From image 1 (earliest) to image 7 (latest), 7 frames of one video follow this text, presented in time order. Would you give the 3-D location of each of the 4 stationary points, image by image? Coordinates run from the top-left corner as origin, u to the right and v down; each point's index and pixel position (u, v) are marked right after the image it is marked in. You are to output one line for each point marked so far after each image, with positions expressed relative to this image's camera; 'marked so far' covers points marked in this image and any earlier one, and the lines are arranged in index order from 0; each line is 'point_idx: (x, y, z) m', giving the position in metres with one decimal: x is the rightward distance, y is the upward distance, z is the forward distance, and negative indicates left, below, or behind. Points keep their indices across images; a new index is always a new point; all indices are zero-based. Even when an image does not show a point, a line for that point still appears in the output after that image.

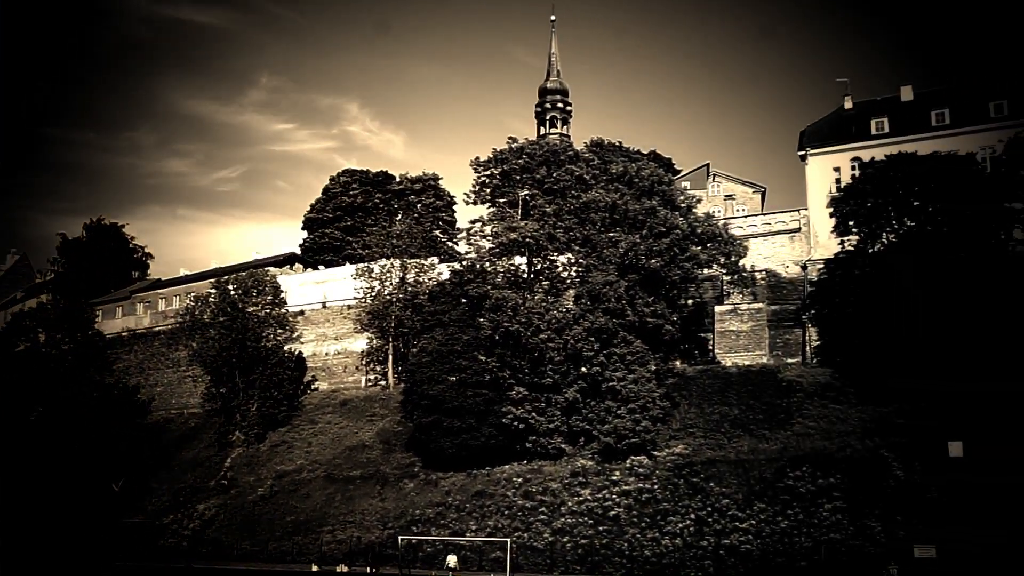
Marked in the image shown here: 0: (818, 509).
0: (+5.7, -4.0, +18.5) m
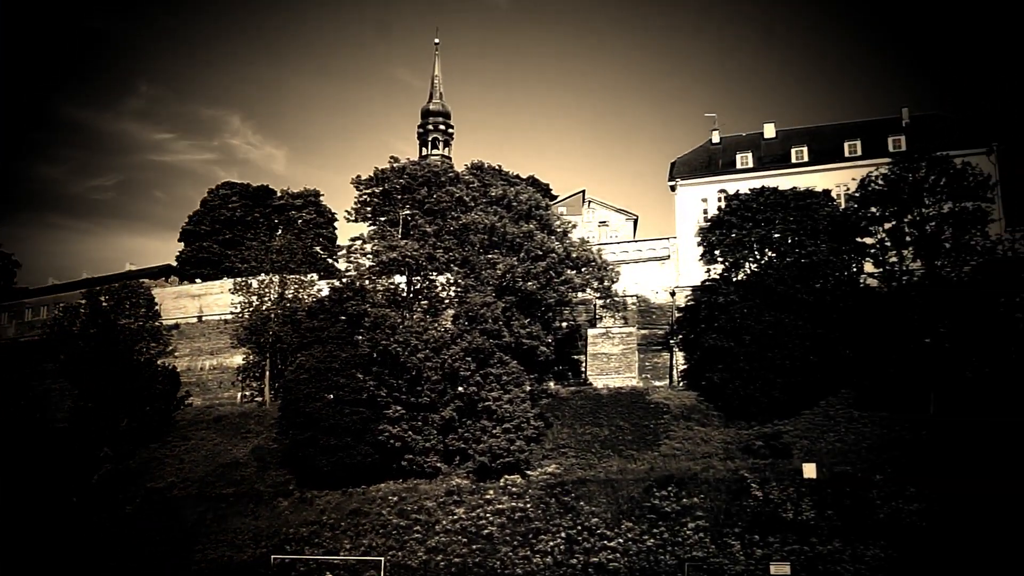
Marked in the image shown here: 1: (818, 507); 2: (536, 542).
0: (+3.3, -4.5, +19.2) m
1: (+5.8, -4.2, +19.3) m
2: (+0.5, -4.9, +19.5) m
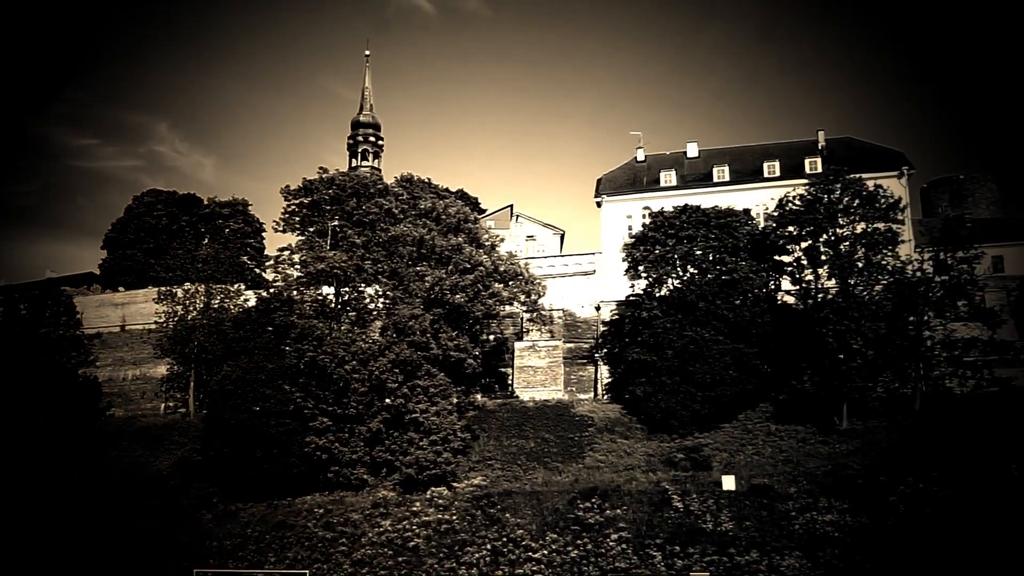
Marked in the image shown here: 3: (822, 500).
0: (+1.8, -4.8, +19.4) m
1: (+4.3, -4.5, +19.7) m
2: (-1.0, -5.2, +19.6) m
3: (+6.0, -4.3, +20.2) m
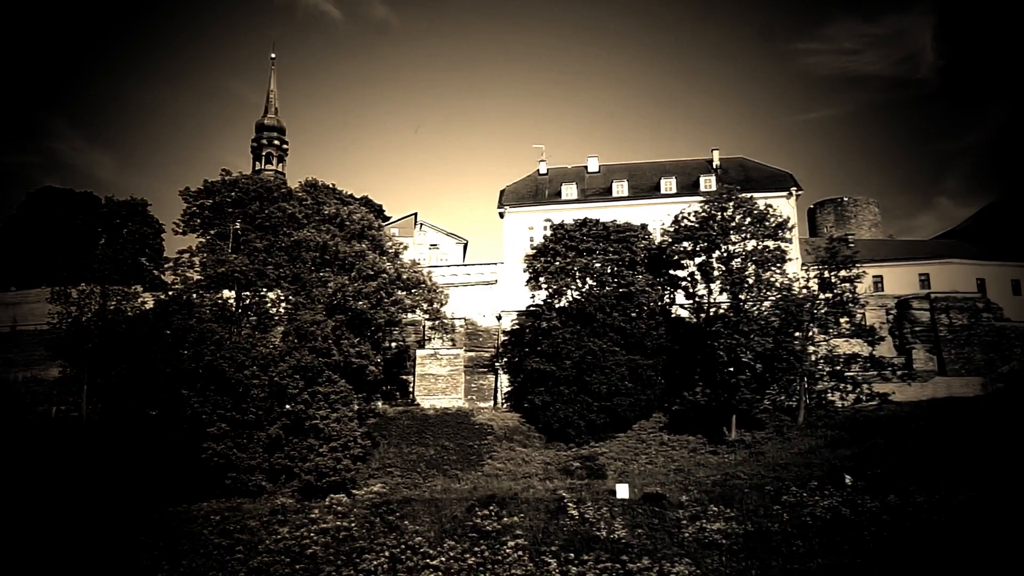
0: (-0.2, -5.0, +19.6) m
1: (+2.3, -4.8, +20.1) m
2: (-3.0, -5.3, +19.6) m
3: (+3.9, -4.5, +20.7) m
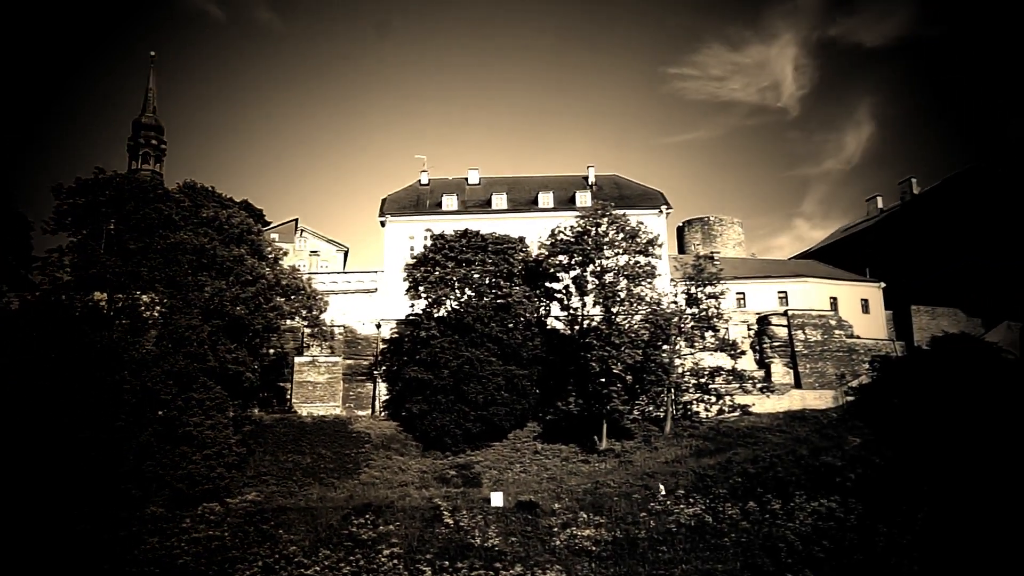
0: (-2.7, -5.2, +19.7) m
1: (-0.3, -5.0, +20.4) m
2: (-5.4, -5.4, +19.3) m
3: (+1.3, -4.8, +21.2) m
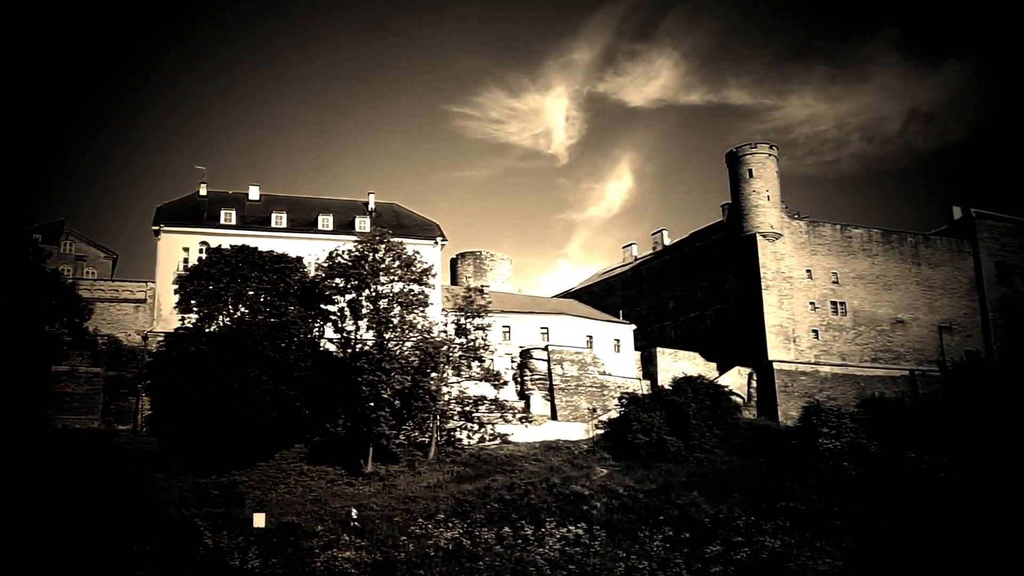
0: (-7.2, -5.4, +19.0) m
1: (-5.0, -5.3, +20.3) m
2: (-9.7, -5.4, +17.9) m
3: (-3.6, -5.3, +21.4) m
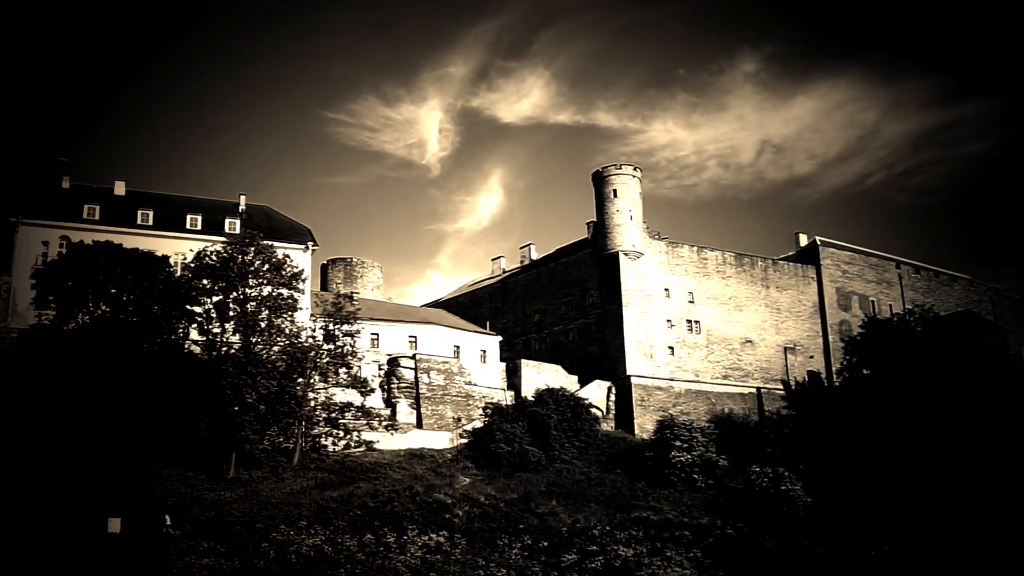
0: (-9.6, -5.2, +18.1) m
1: (-7.6, -5.3, +19.7) m
2: (-12.0, -5.1, +16.7) m
3: (-6.4, -5.3, +21.1) m
